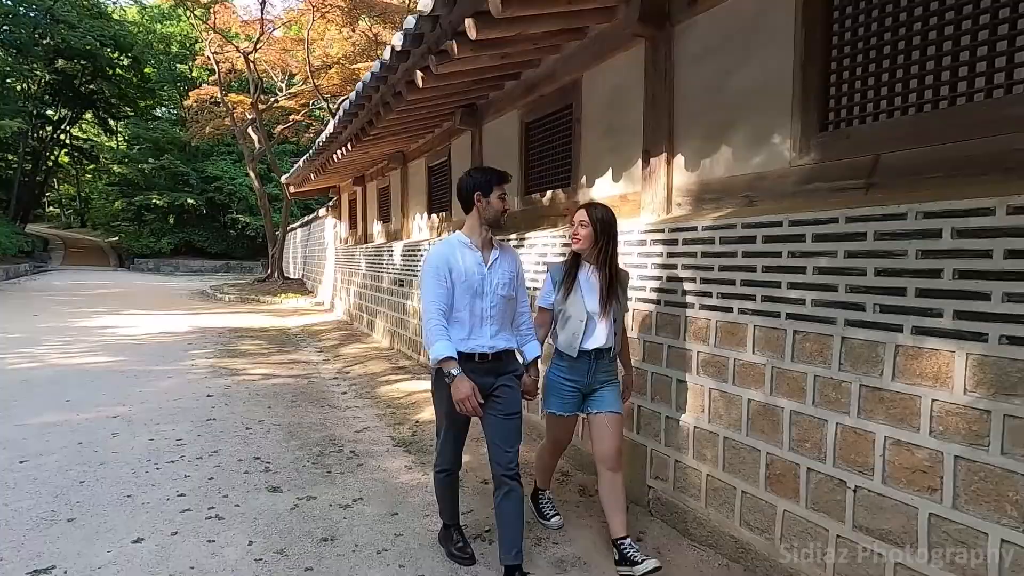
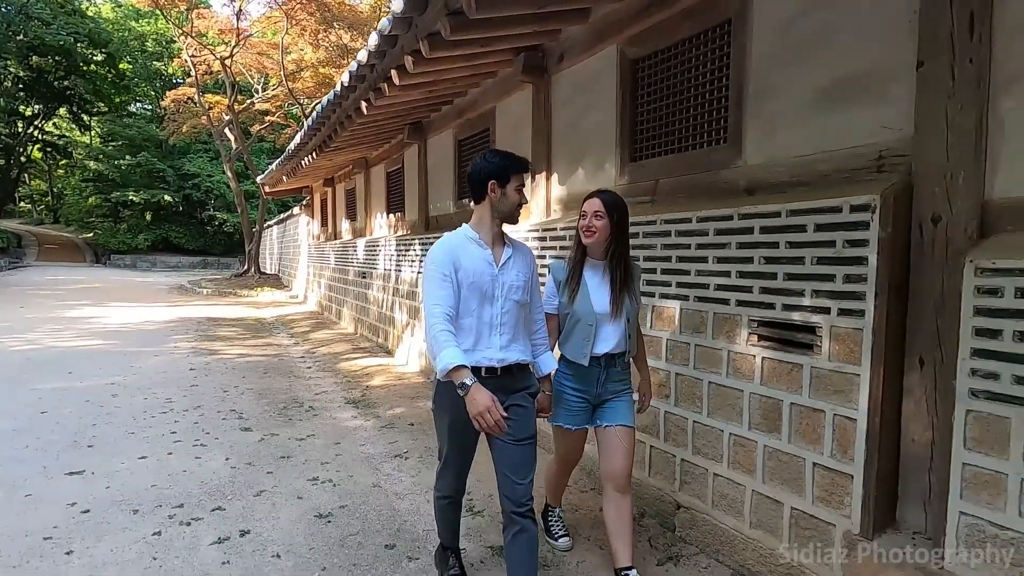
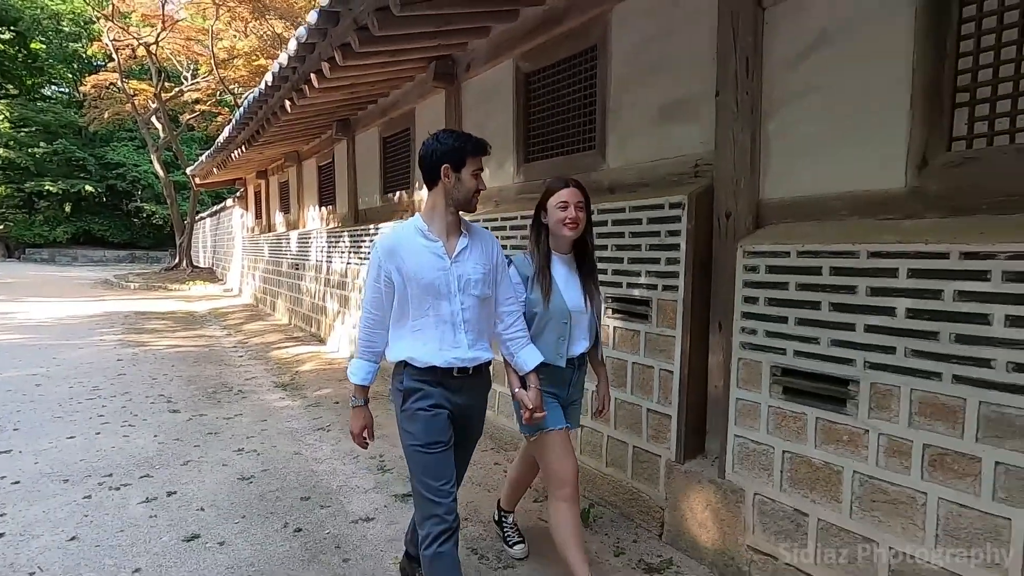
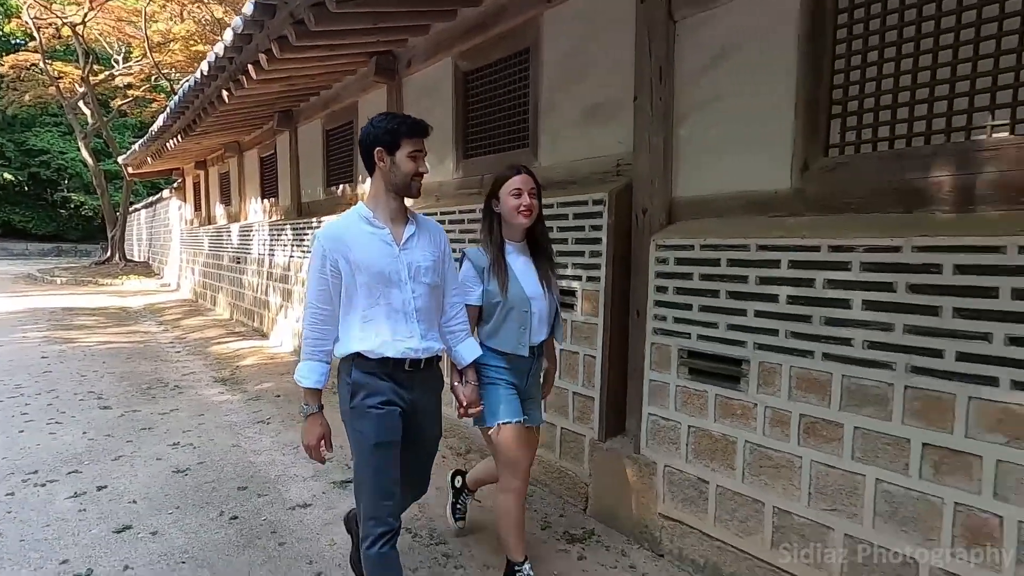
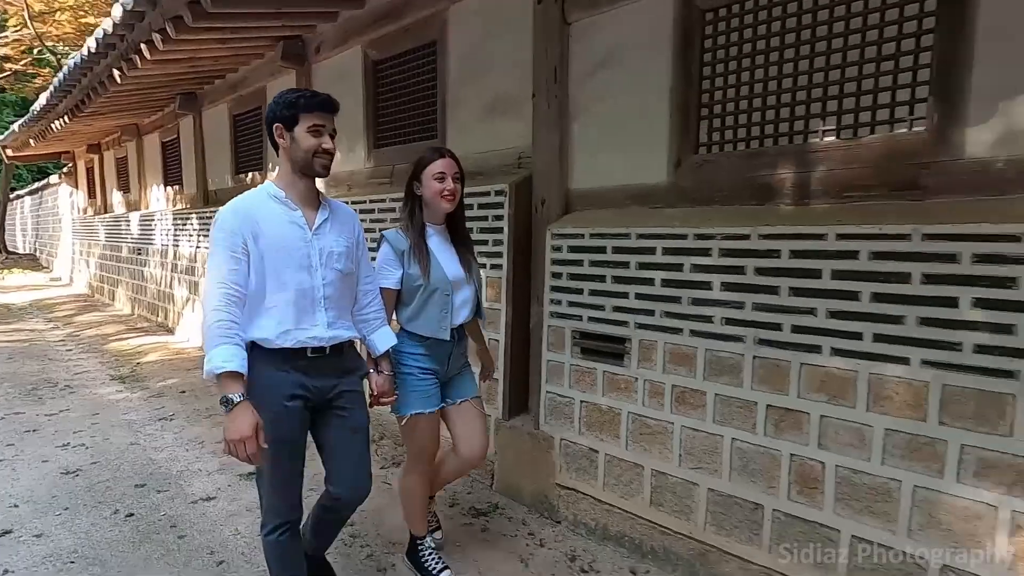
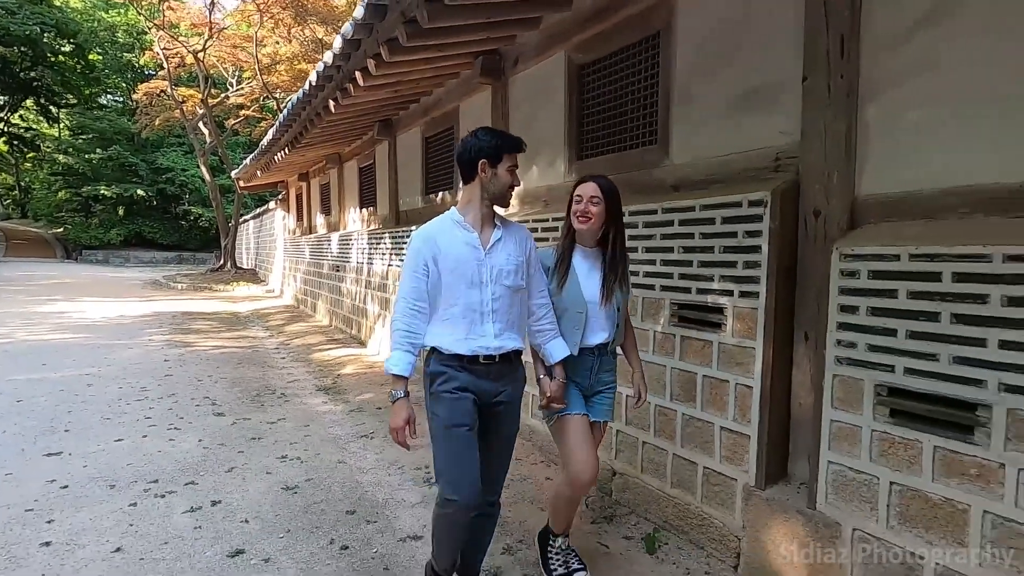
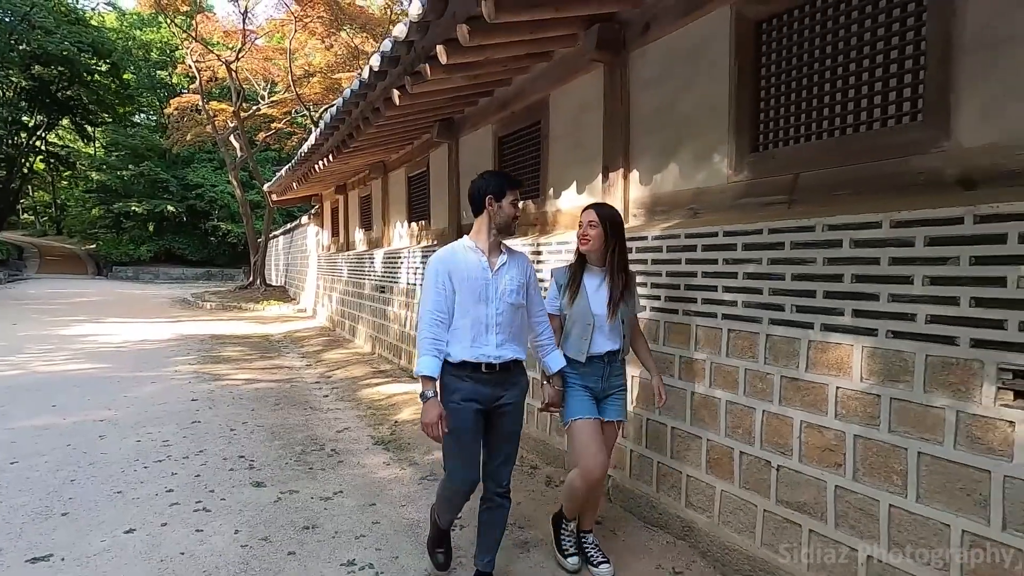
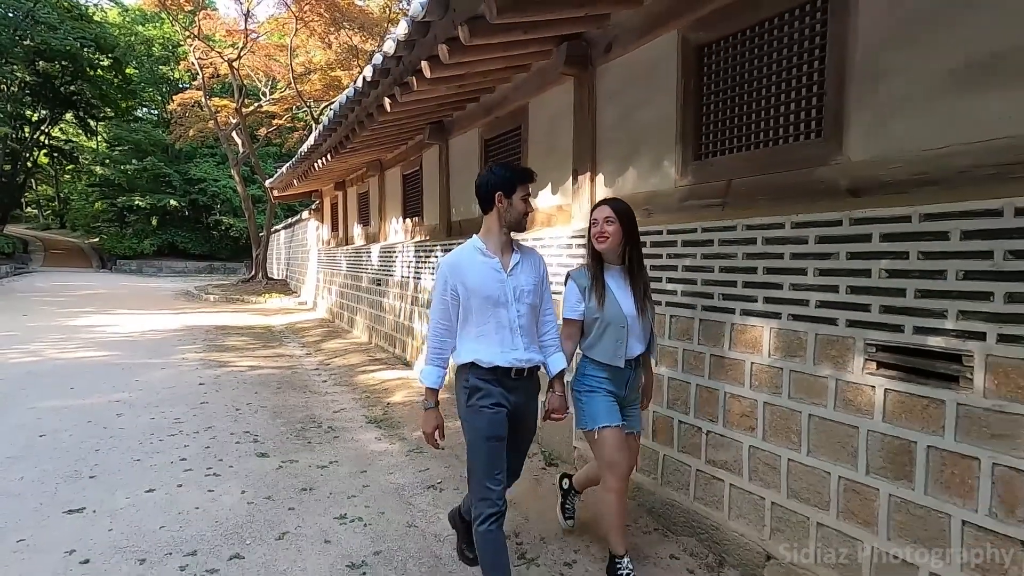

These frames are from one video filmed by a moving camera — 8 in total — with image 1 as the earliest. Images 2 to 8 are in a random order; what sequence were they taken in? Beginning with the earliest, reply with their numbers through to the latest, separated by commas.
7, 8, 2, 6, 3, 4, 5
